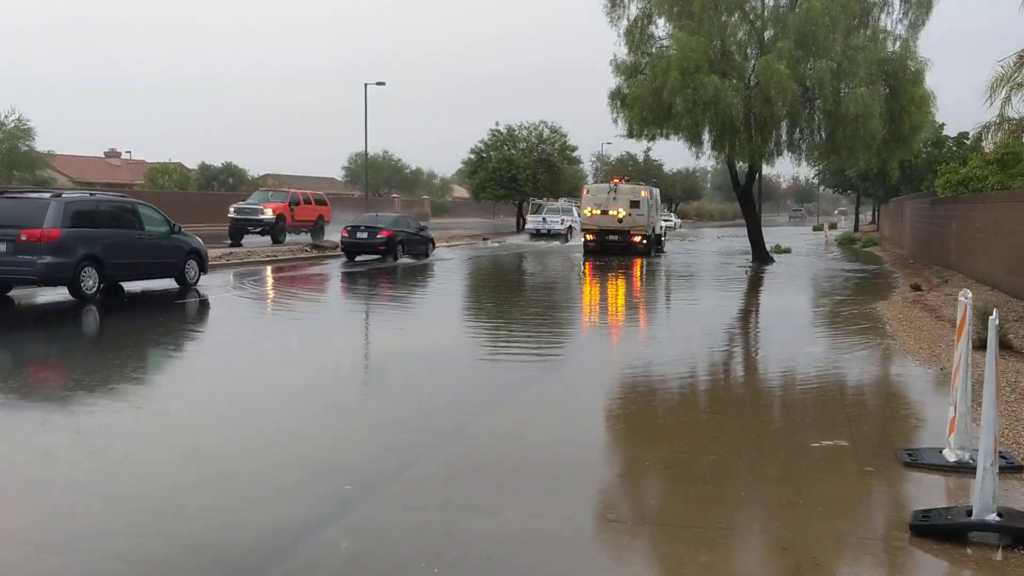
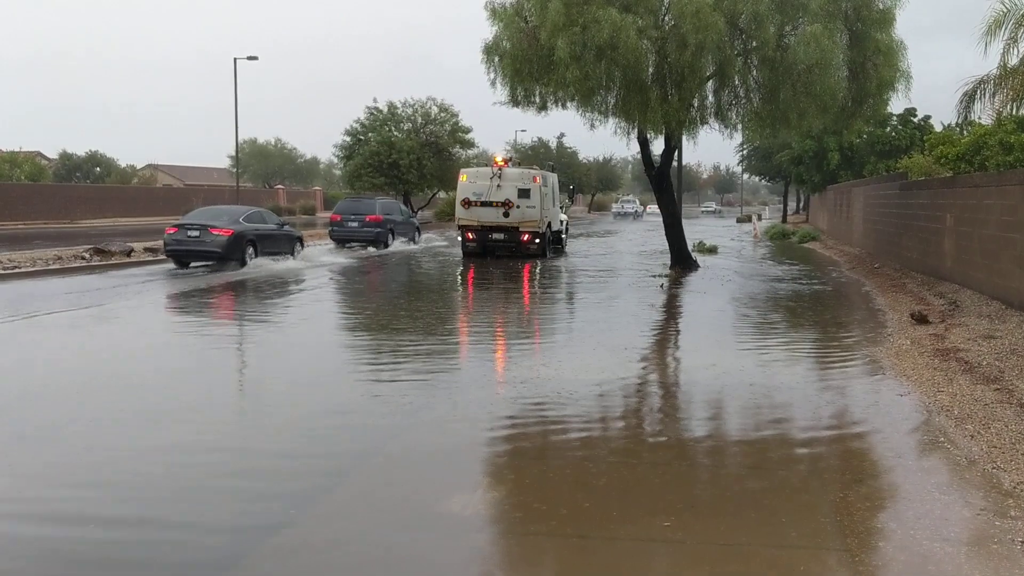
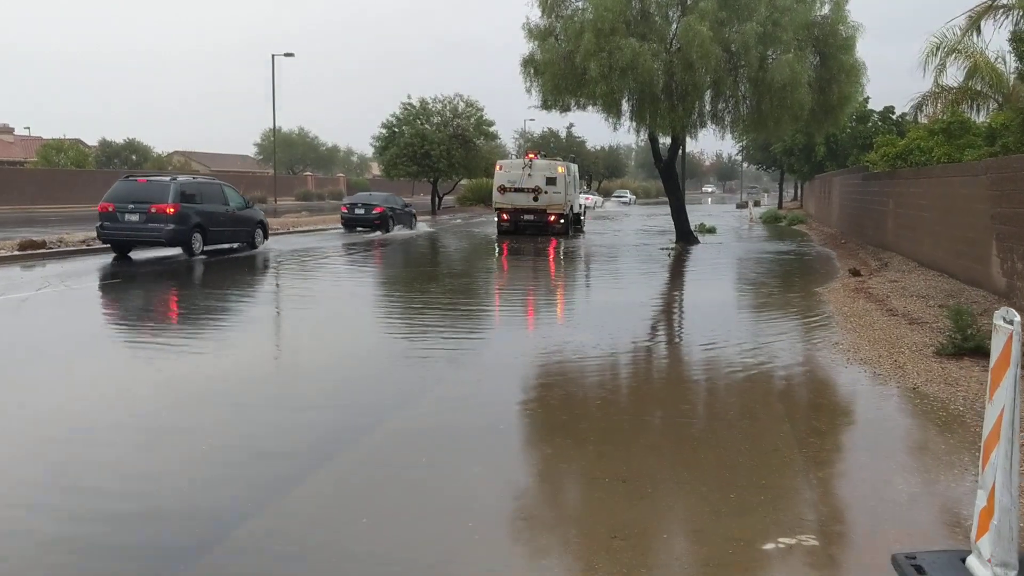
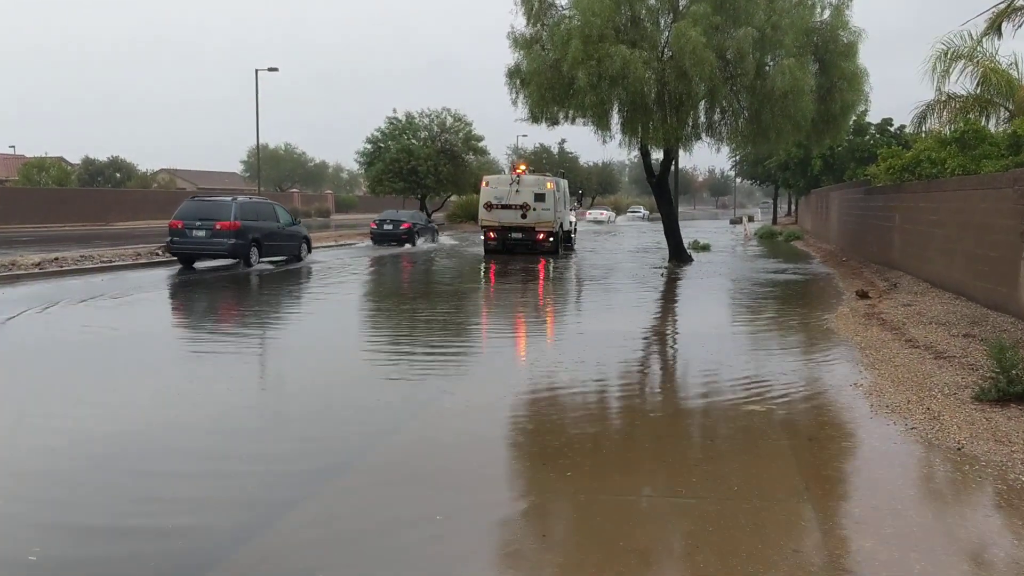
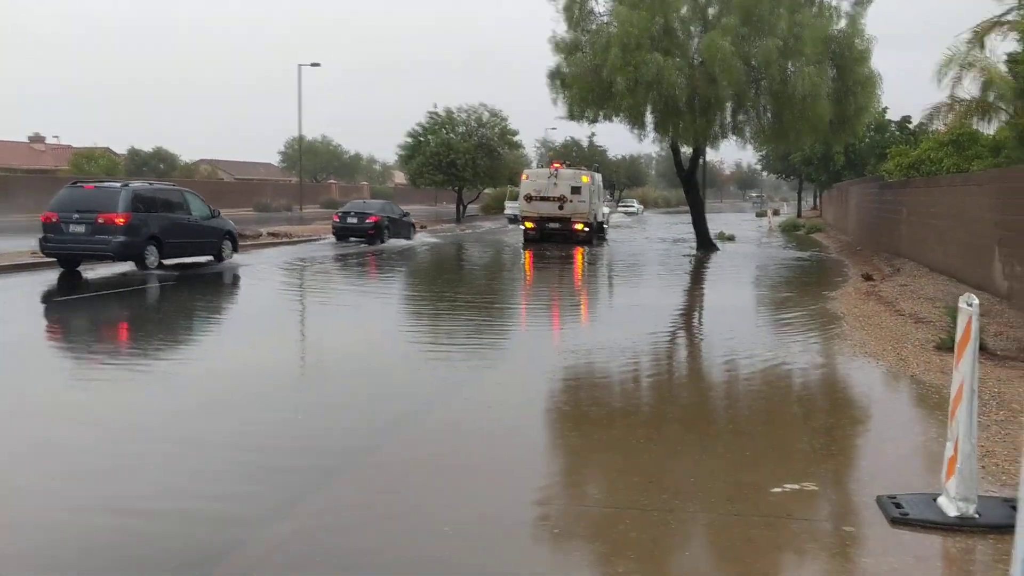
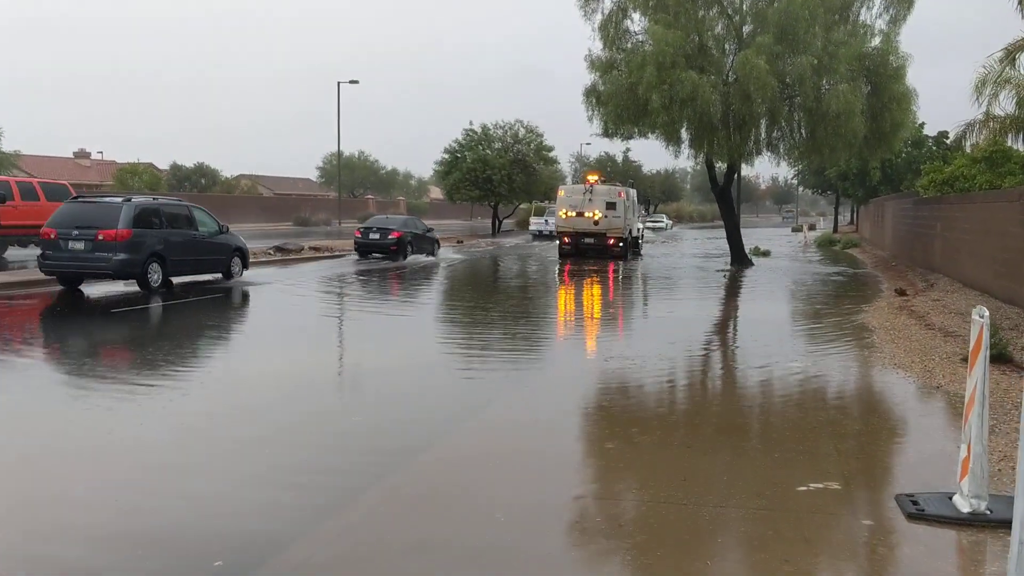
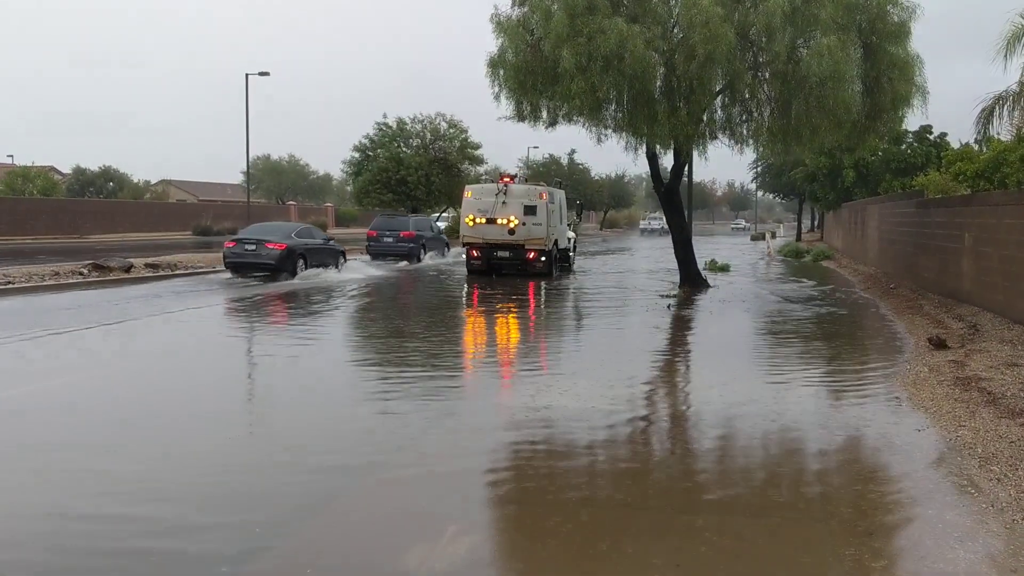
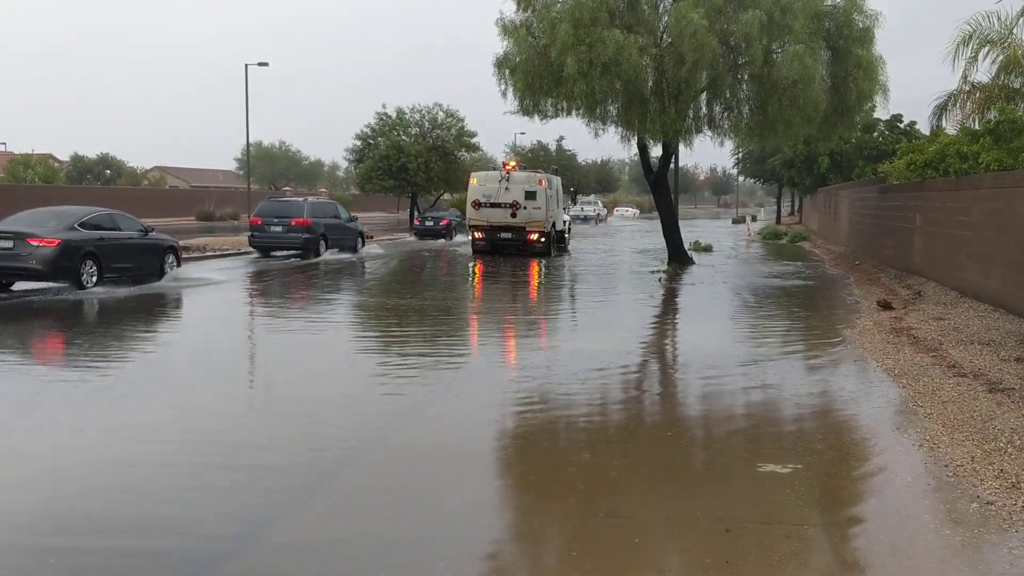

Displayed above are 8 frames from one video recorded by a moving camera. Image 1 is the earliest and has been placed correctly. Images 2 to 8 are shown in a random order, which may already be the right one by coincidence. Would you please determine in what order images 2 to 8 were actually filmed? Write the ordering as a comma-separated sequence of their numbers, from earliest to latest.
6, 5, 3, 4, 8, 2, 7
